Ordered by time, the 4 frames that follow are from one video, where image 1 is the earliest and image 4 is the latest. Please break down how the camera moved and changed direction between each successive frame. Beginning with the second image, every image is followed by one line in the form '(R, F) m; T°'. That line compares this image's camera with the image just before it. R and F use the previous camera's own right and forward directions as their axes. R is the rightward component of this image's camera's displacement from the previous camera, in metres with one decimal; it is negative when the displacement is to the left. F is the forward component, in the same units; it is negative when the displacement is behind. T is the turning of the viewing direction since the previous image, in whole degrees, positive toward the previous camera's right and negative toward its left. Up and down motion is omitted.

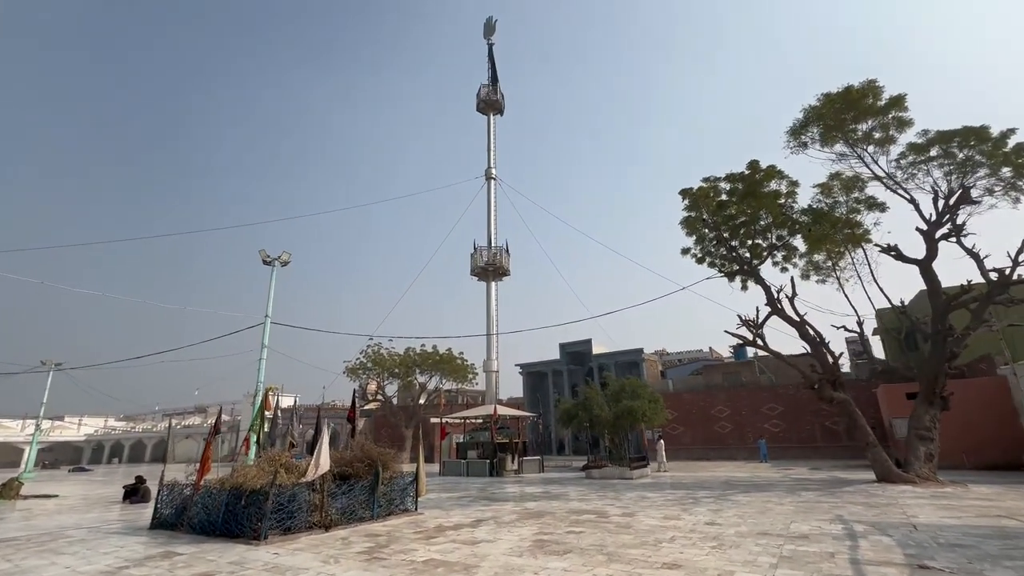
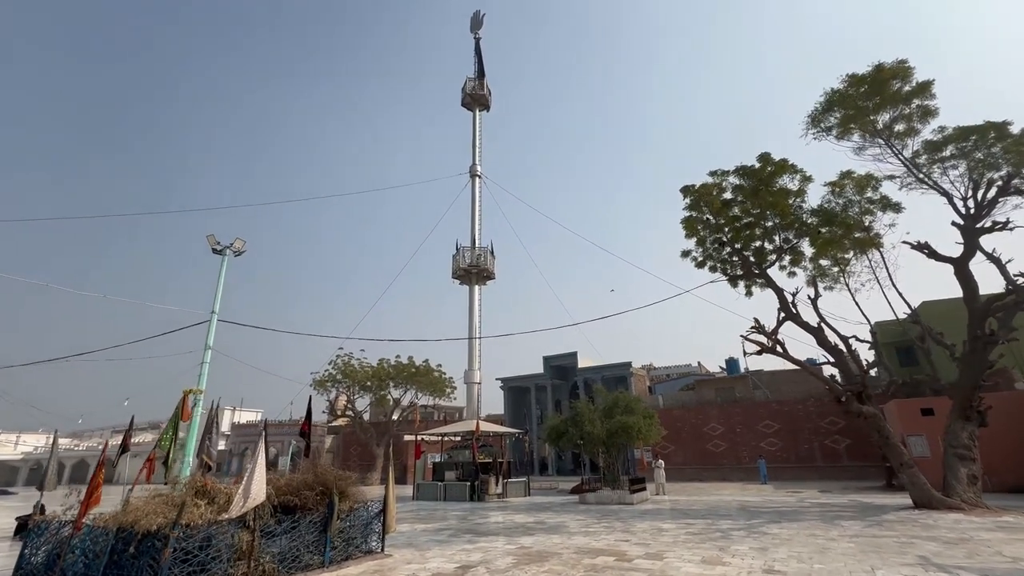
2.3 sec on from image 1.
(-0.3, +2.1) m; +2°
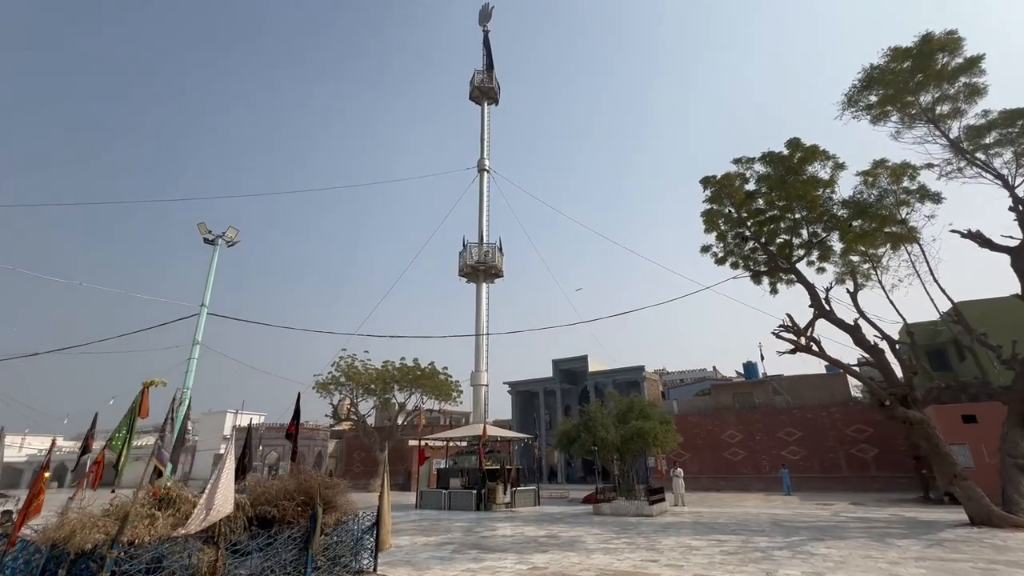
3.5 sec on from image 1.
(-0.1, +1.1) m; -1°
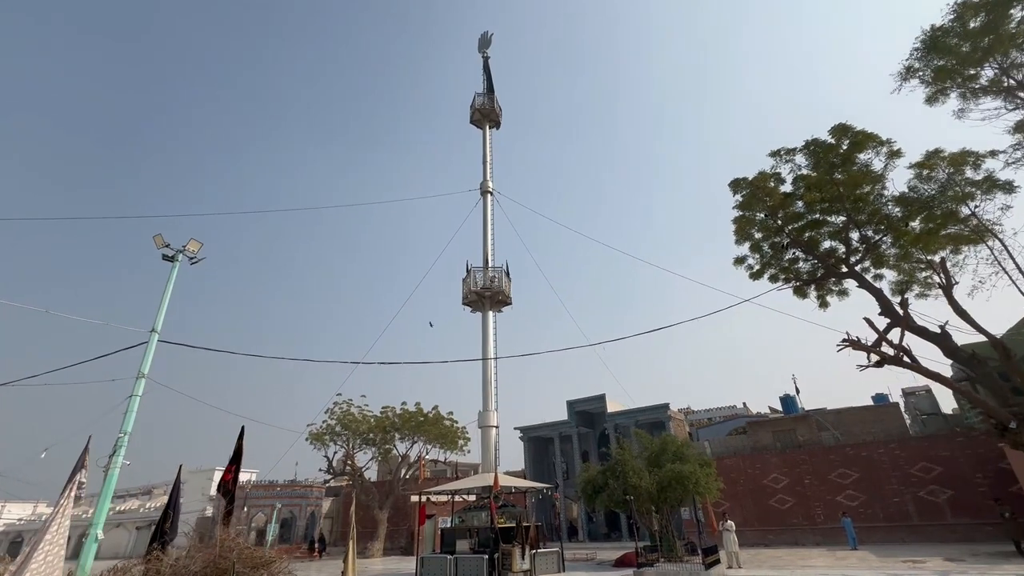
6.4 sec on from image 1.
(-0.1, +2.5) m; -1°
